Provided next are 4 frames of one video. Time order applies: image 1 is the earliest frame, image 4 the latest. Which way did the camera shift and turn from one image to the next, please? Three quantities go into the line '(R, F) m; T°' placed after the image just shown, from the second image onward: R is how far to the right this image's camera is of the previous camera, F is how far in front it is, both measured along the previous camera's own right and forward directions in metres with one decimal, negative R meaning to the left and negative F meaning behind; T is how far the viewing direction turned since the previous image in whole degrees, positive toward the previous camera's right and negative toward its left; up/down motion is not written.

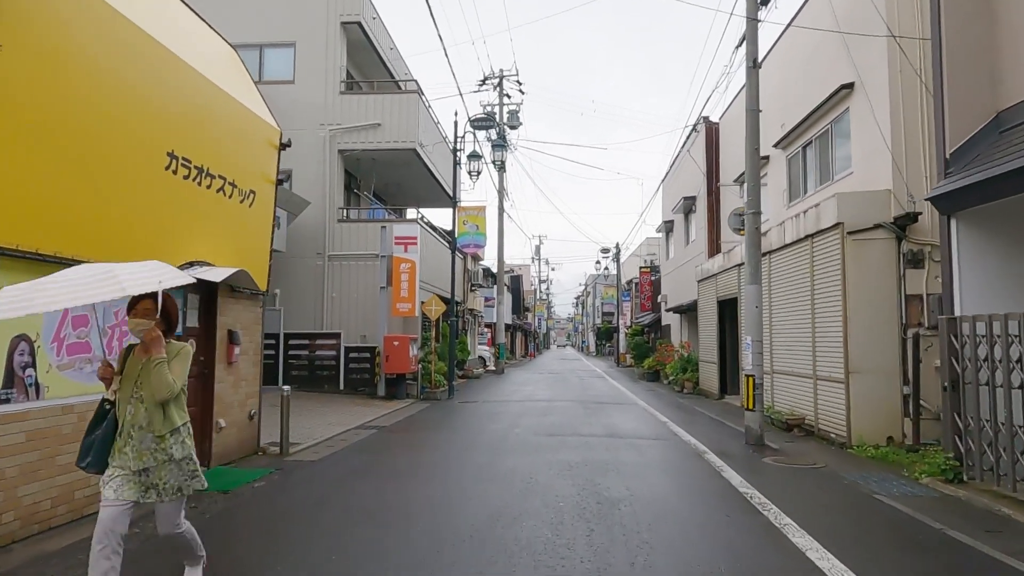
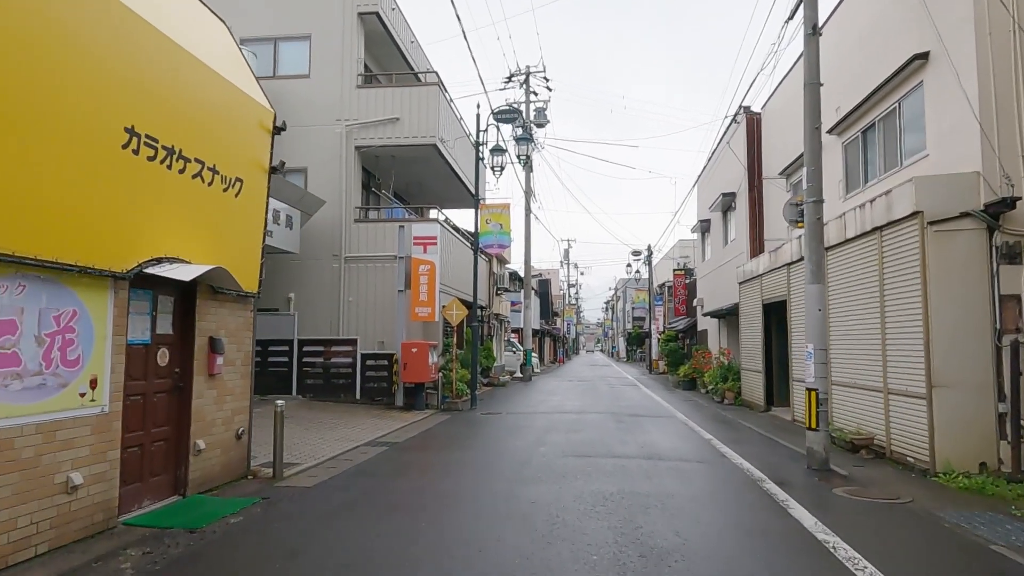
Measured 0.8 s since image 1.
(+0.1, +1.3) m; -2°
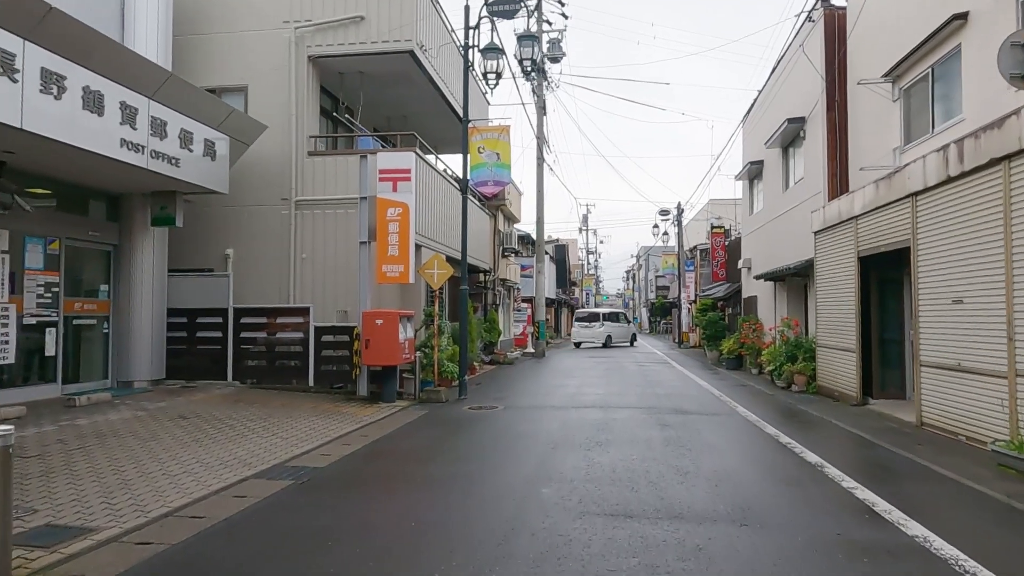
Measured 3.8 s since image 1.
(+0.4, +4.5) m; -2°
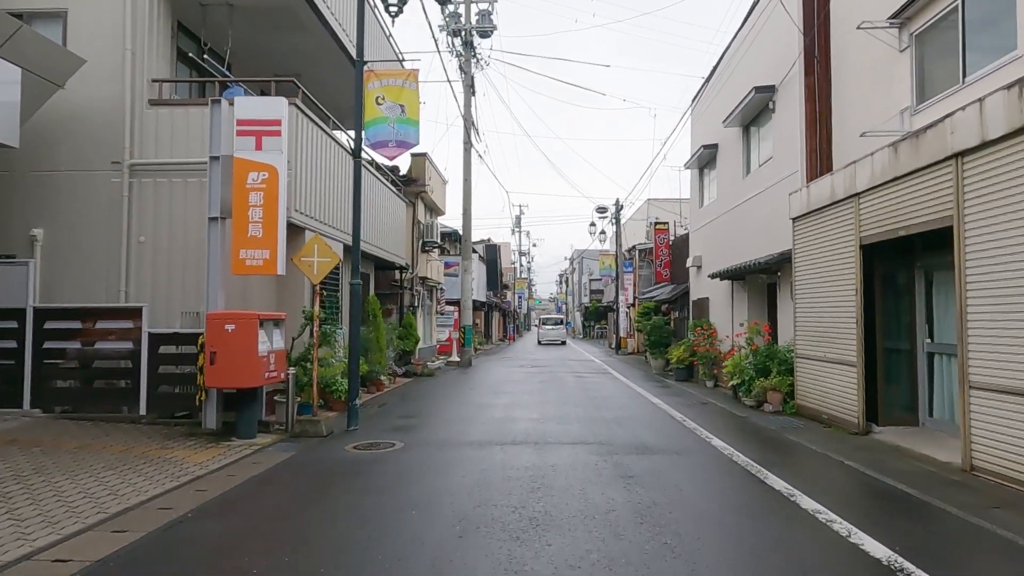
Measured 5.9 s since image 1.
(+0.4, +3.2) m; +6°
